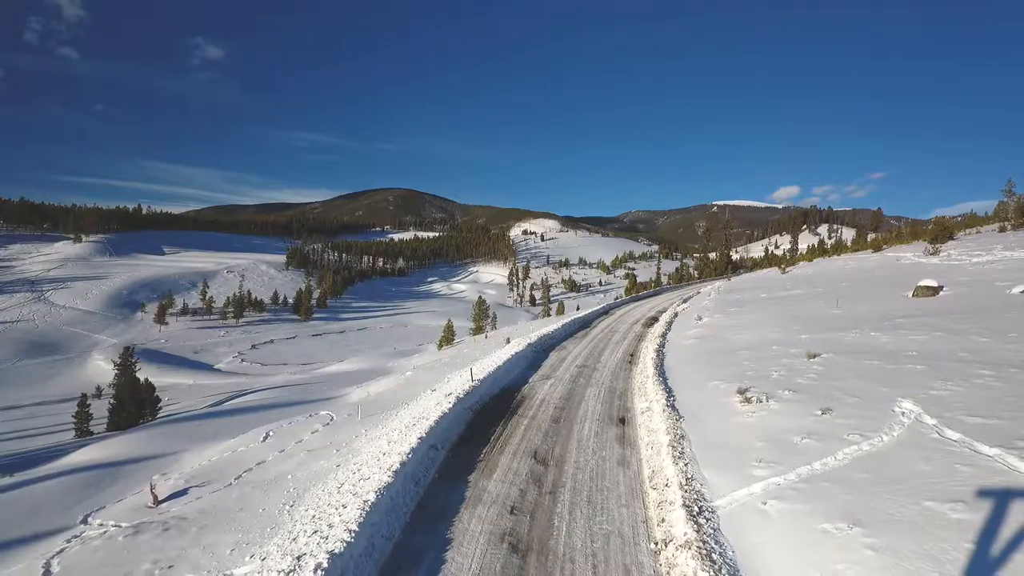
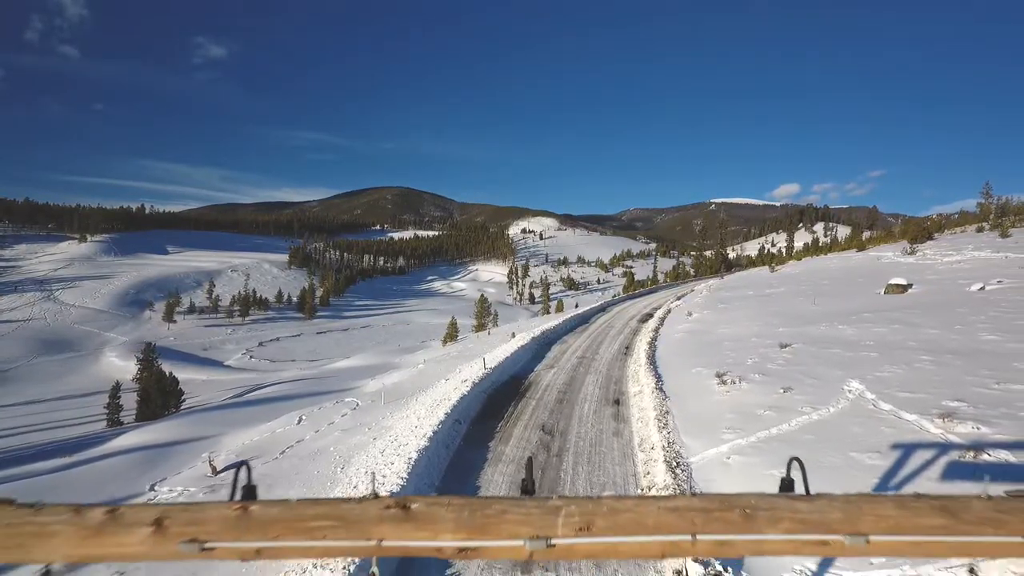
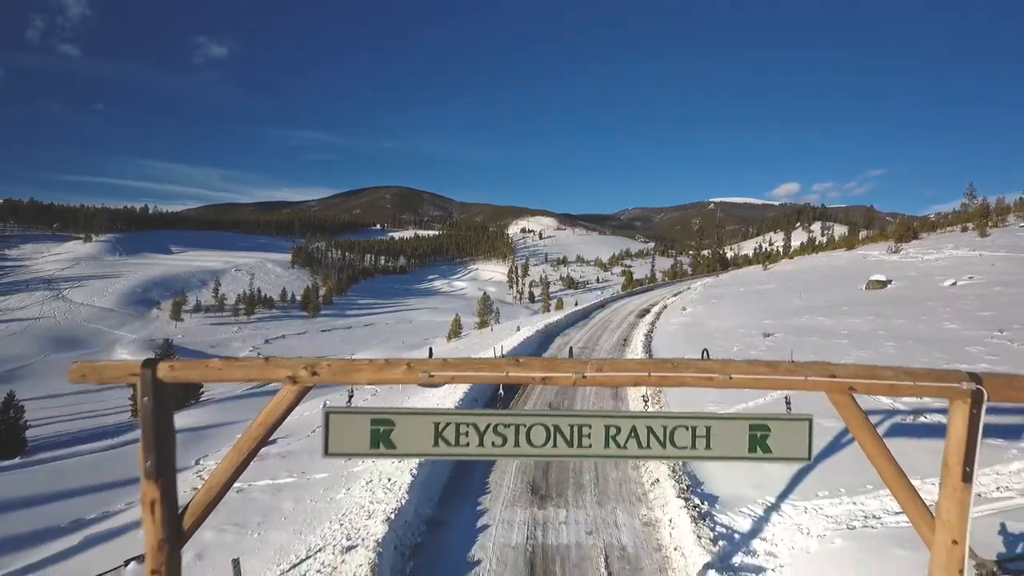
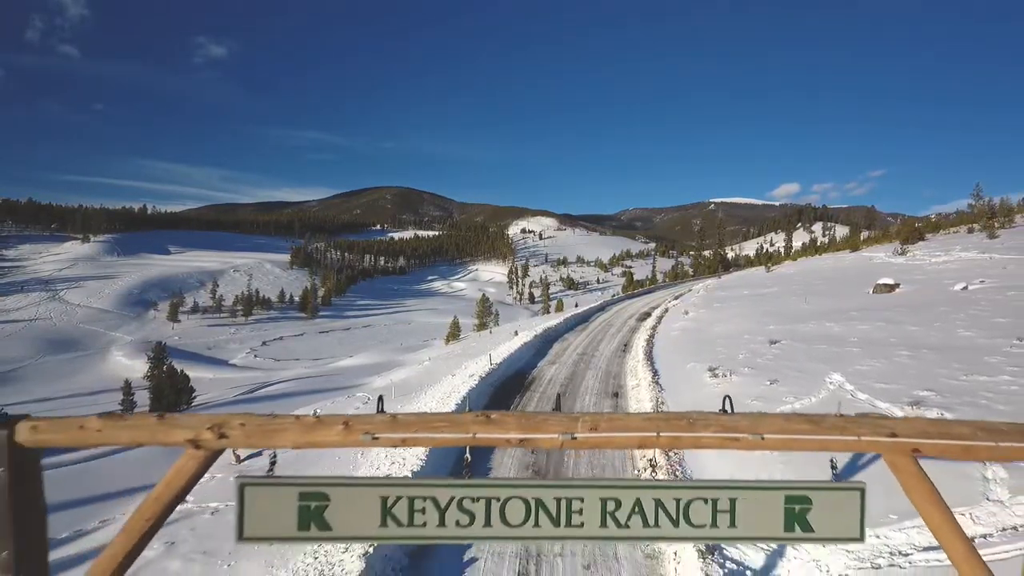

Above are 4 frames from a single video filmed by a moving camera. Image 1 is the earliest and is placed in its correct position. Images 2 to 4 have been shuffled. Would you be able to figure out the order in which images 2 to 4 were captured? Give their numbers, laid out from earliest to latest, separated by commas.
2, 4, 3
